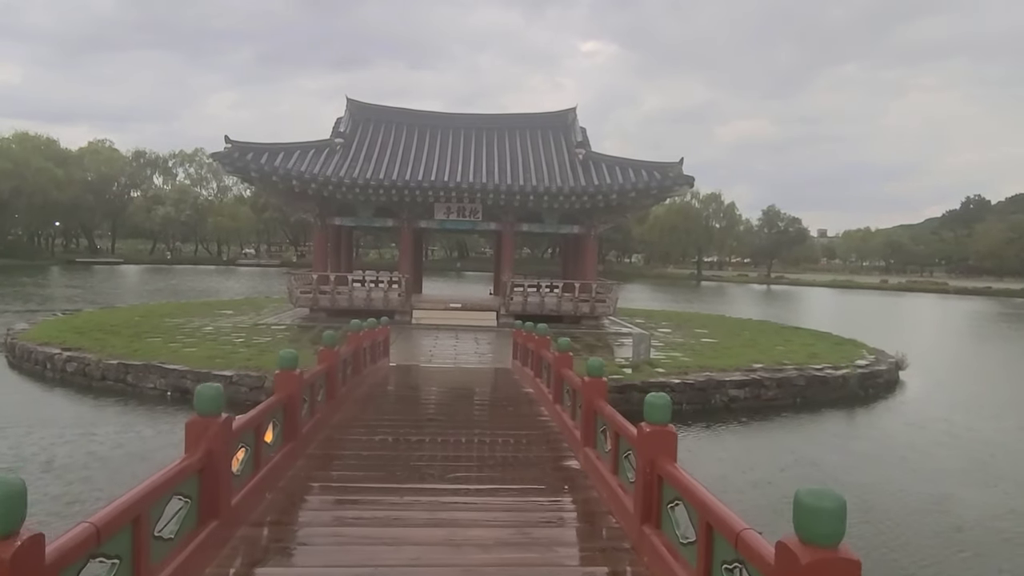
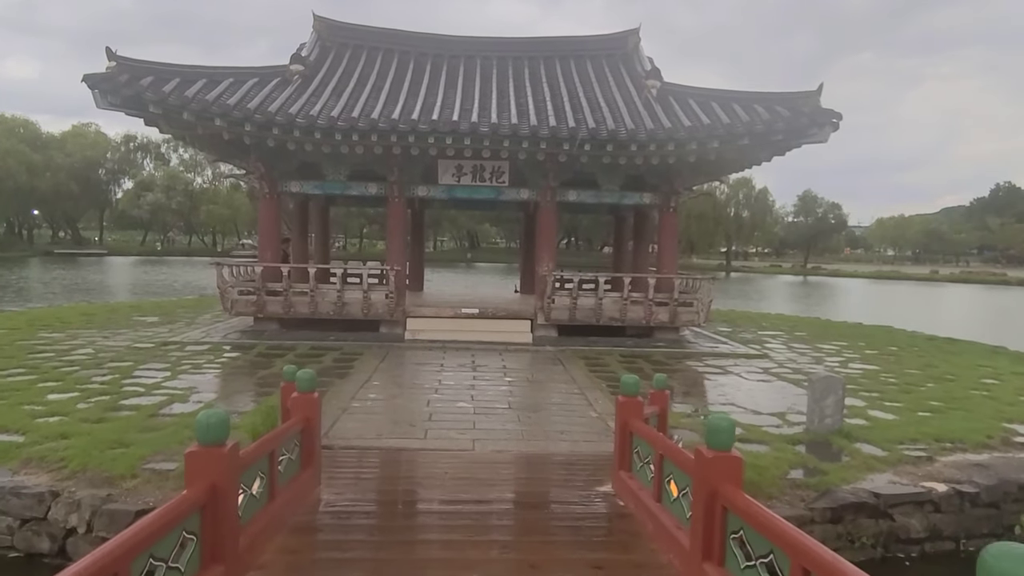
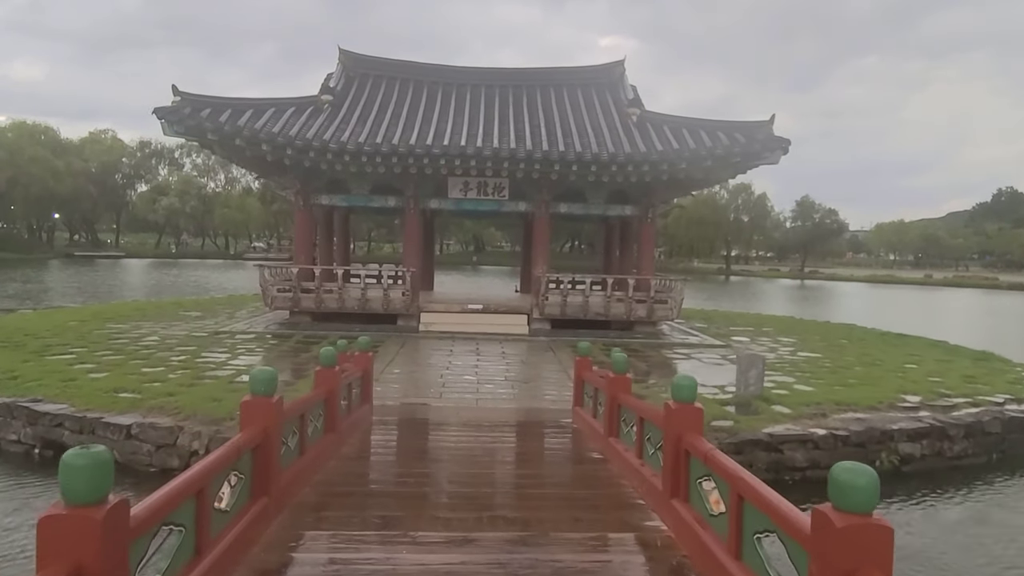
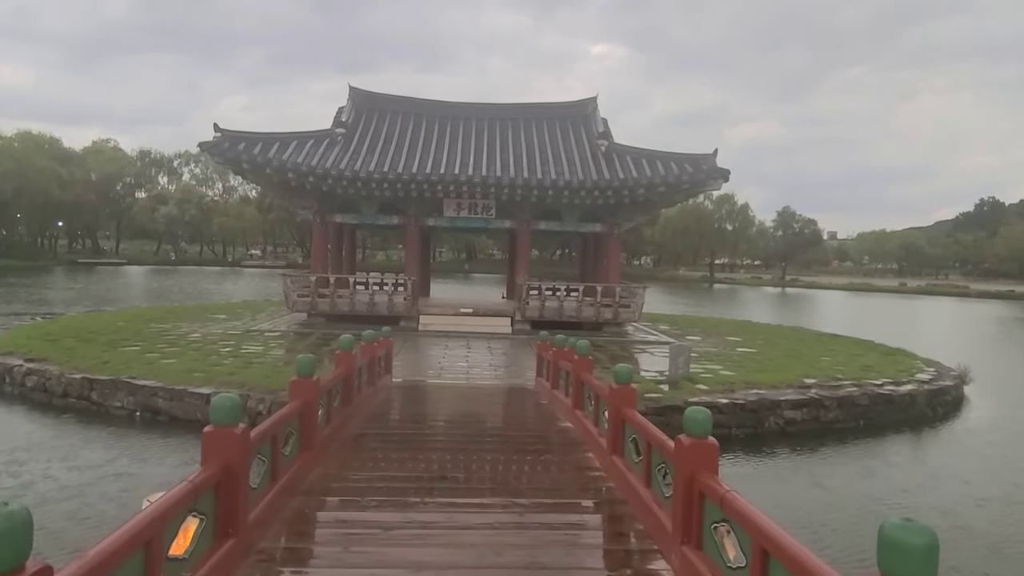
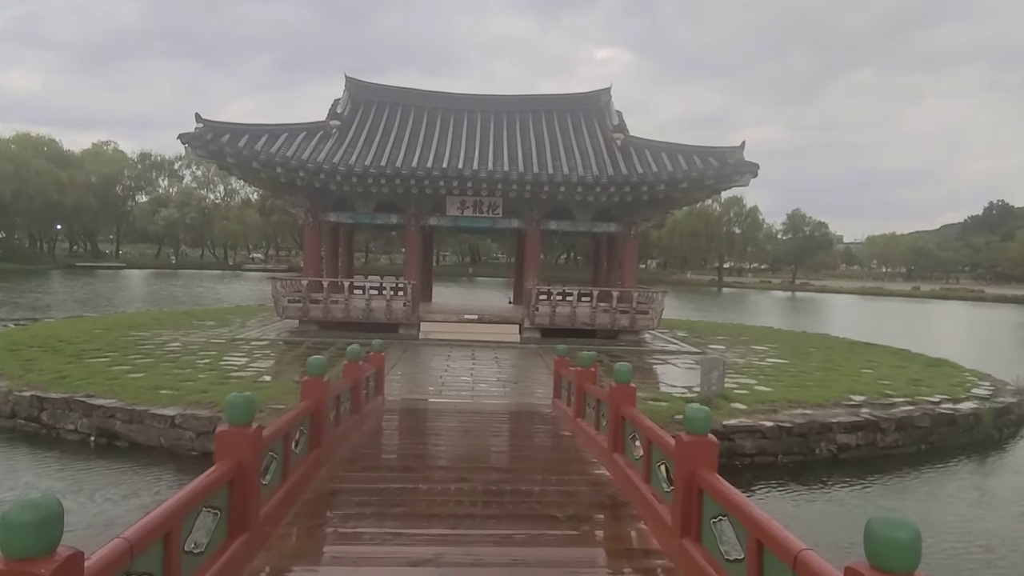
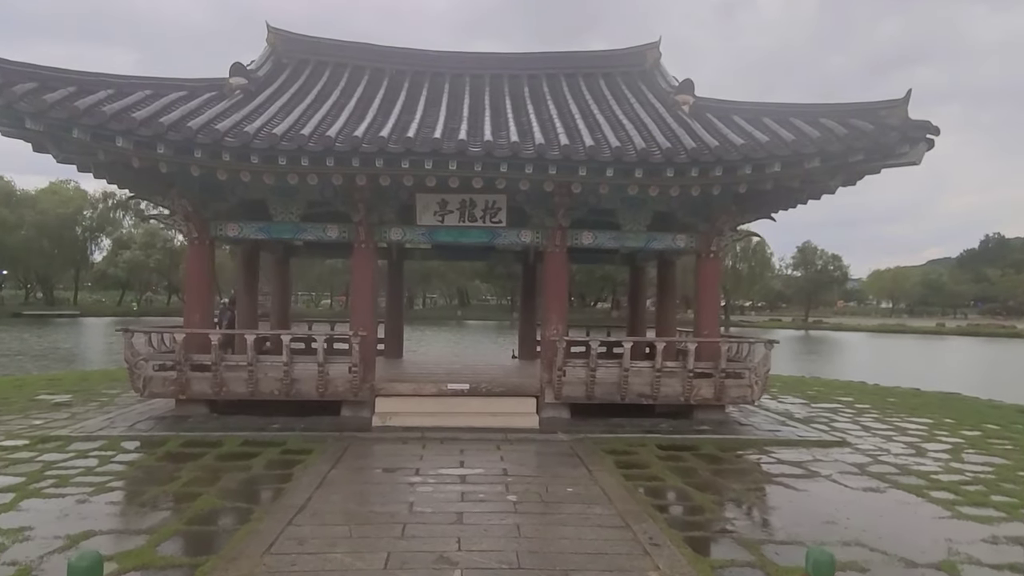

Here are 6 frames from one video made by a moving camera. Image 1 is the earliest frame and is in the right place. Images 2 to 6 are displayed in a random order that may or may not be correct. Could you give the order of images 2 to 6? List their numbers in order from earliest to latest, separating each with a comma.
4, 5, 3, 2, 6
